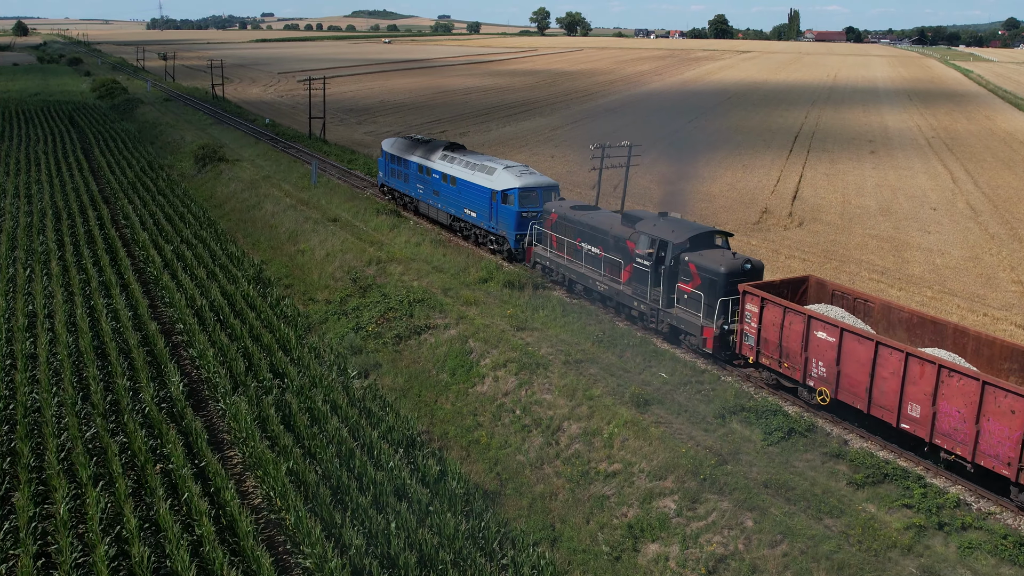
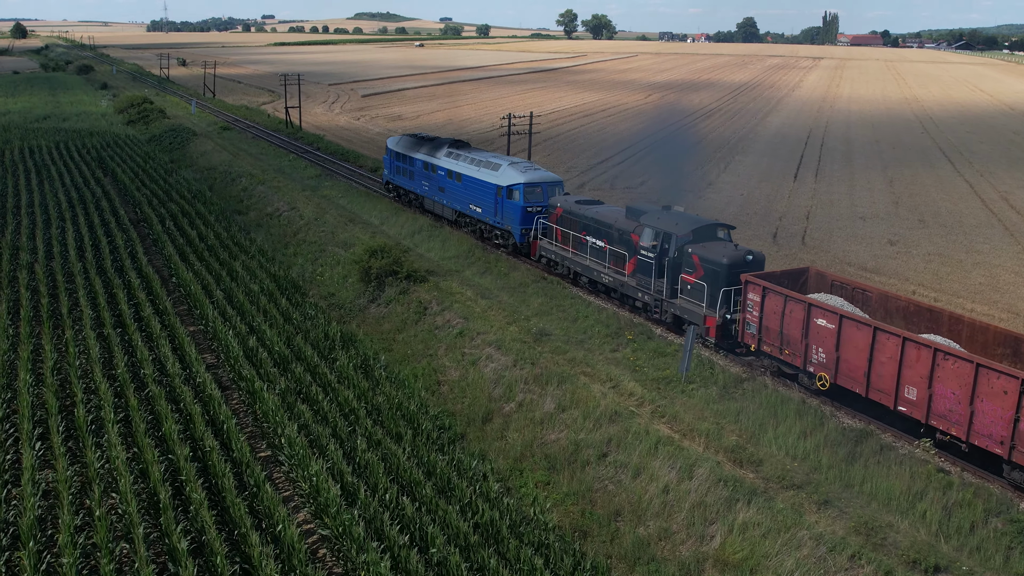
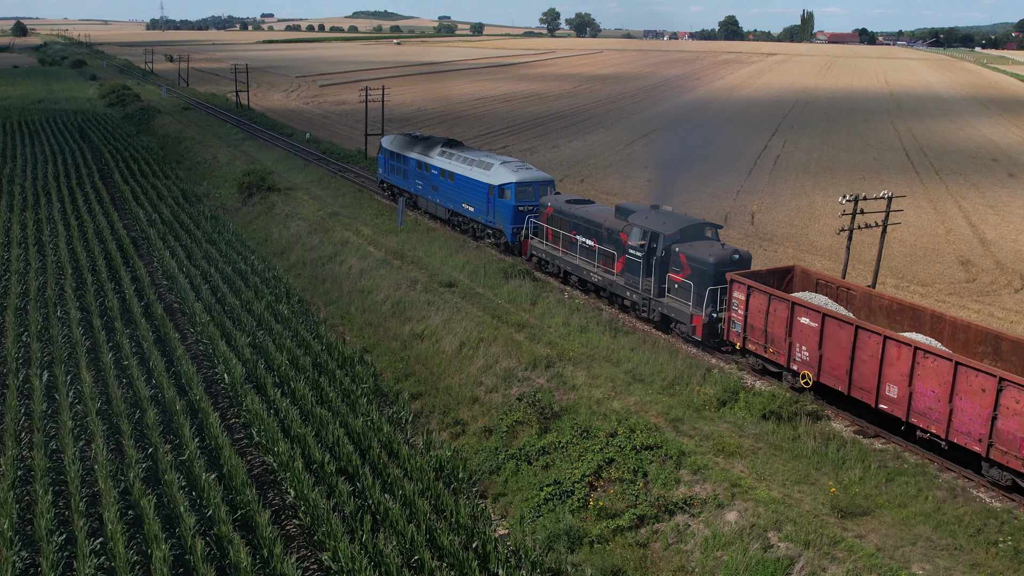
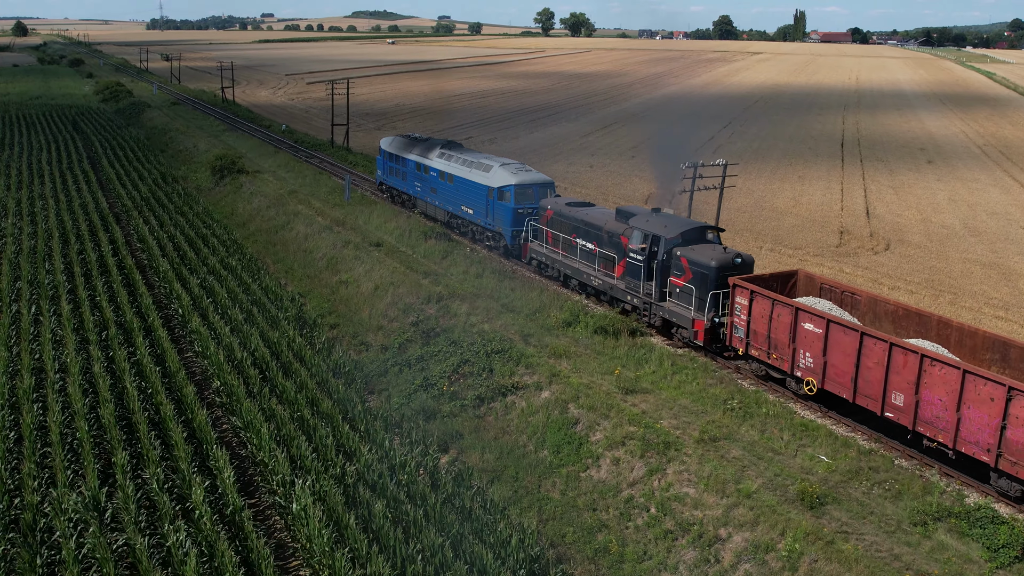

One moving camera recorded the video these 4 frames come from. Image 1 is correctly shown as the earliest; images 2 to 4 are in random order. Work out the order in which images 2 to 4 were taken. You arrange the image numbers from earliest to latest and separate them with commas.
4, 3, 2
